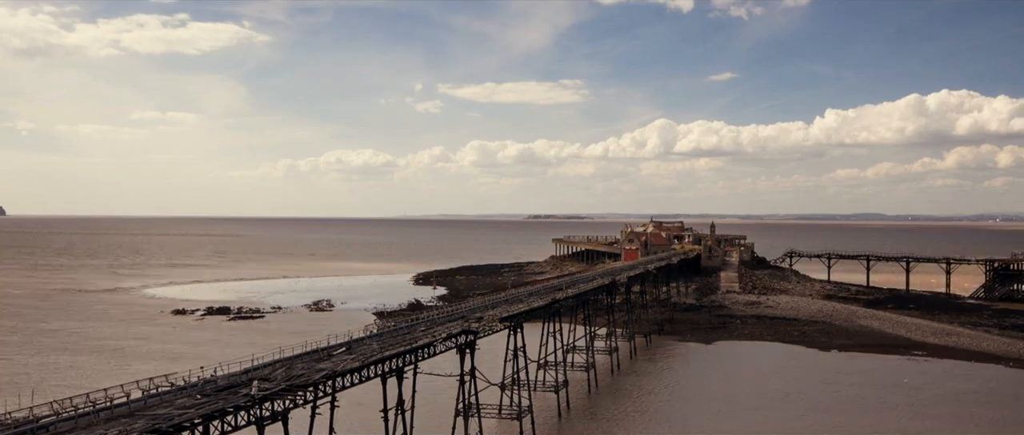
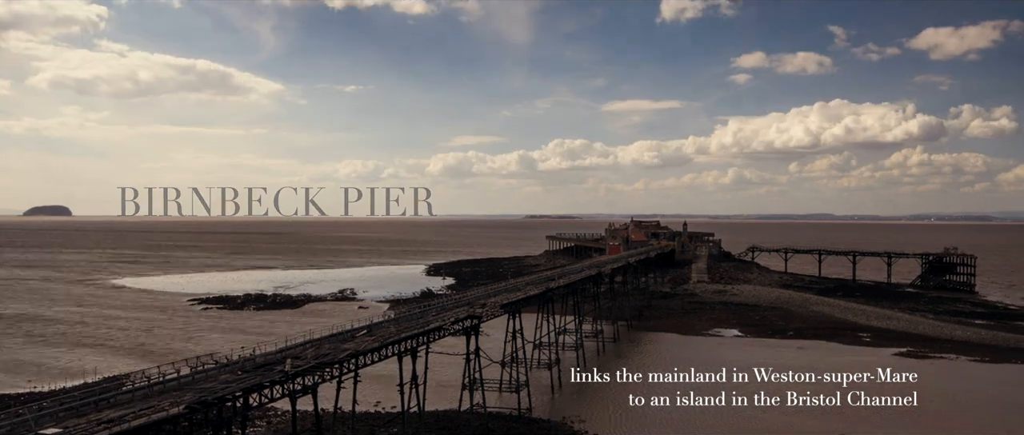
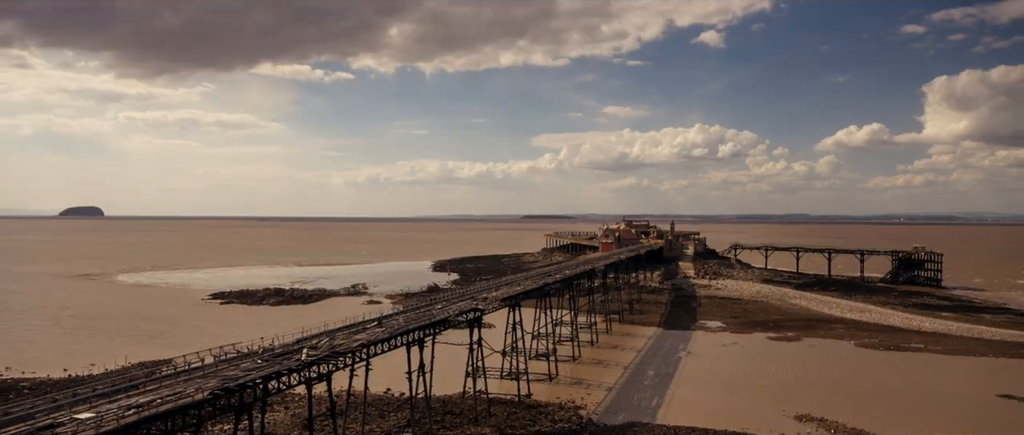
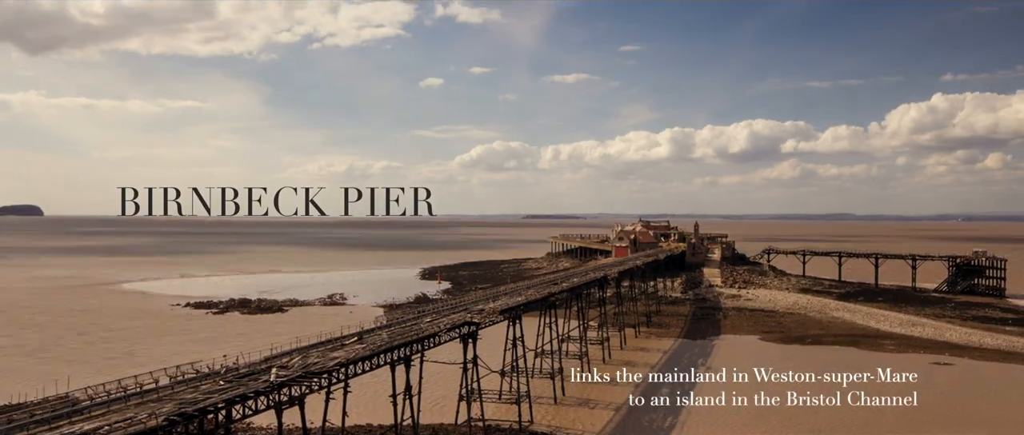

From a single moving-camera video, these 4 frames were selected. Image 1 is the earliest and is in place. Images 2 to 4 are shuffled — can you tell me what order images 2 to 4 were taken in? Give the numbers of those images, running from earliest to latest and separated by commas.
4, 2, 3
